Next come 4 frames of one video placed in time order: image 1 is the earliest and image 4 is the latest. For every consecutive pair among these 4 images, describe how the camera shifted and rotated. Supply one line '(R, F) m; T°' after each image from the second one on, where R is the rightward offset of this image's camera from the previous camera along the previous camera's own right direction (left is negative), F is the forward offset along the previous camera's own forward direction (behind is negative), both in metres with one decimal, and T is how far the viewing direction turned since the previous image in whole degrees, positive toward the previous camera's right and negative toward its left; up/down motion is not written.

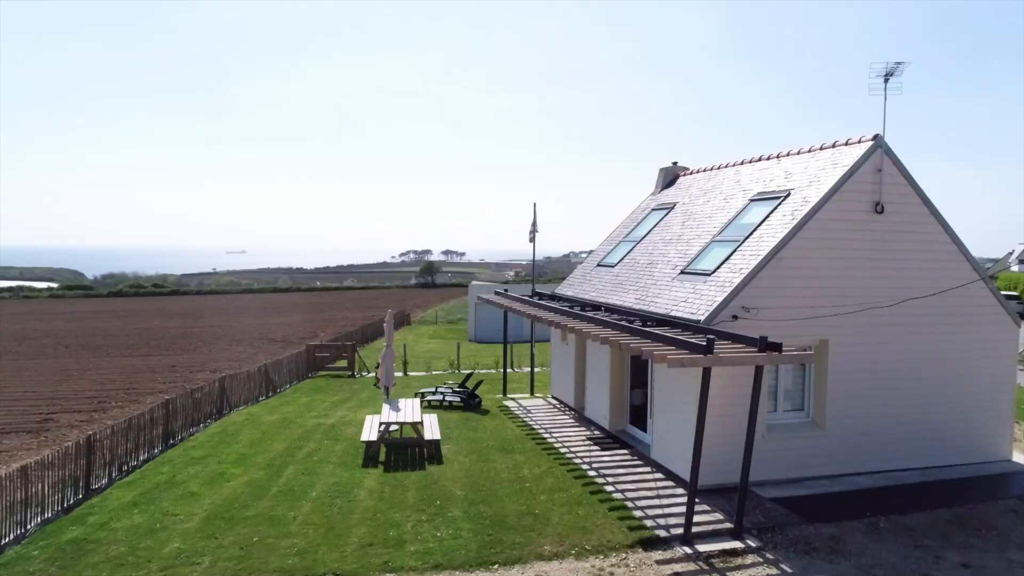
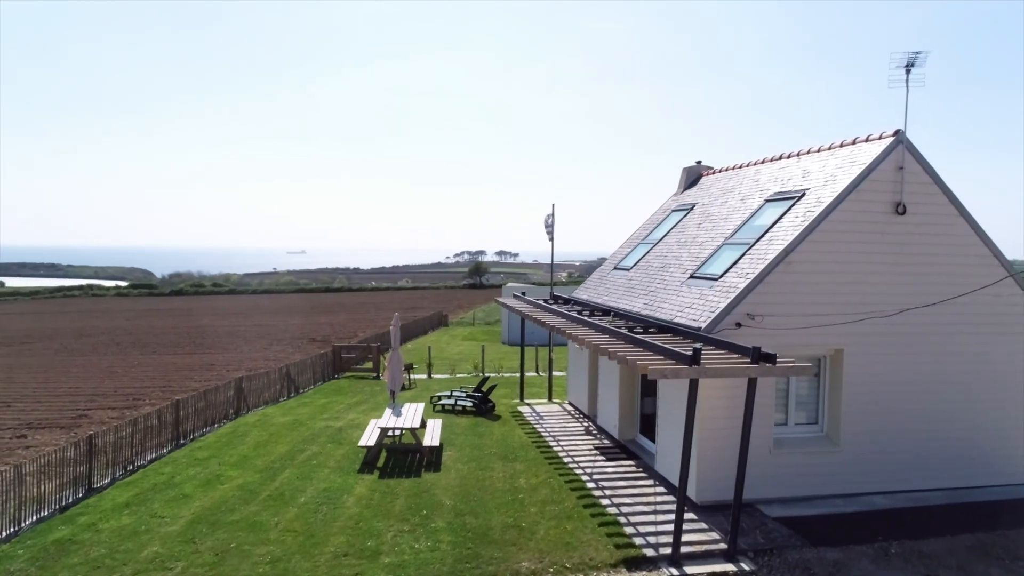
(+0.7, +0.3) m; -4°
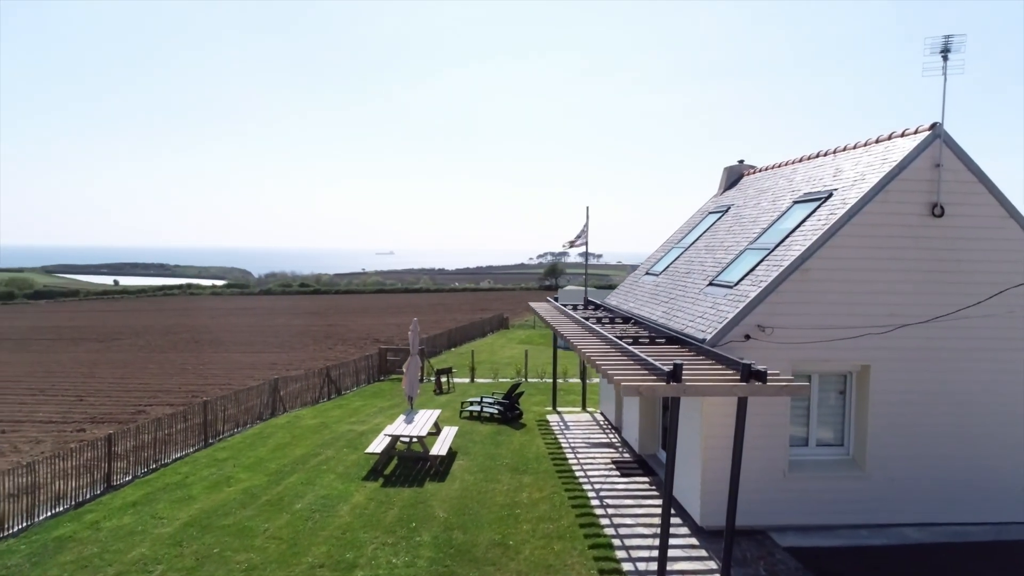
(+1.0, +0.4) m; -6°
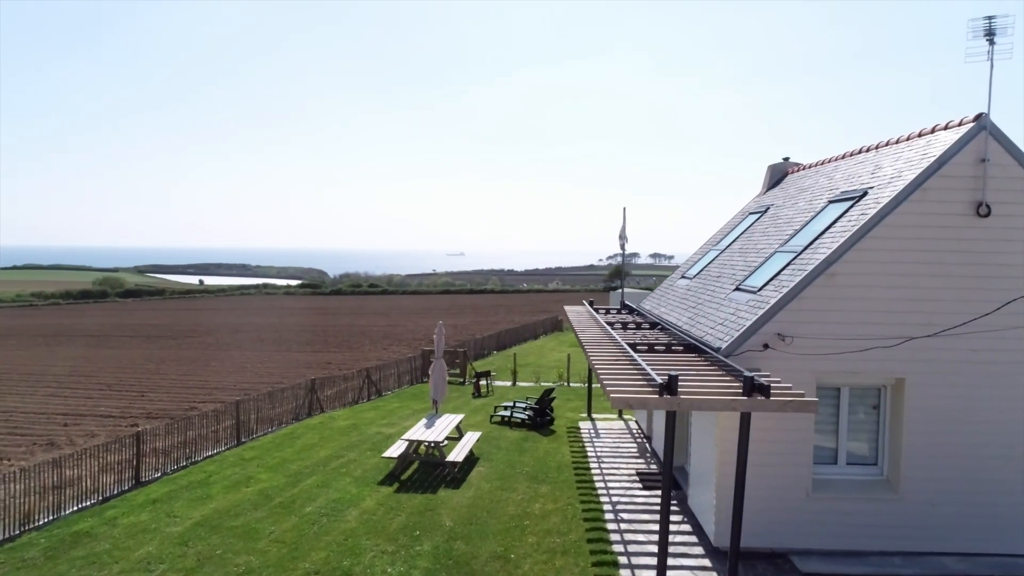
(+0.7, +0.3) m; -5°
